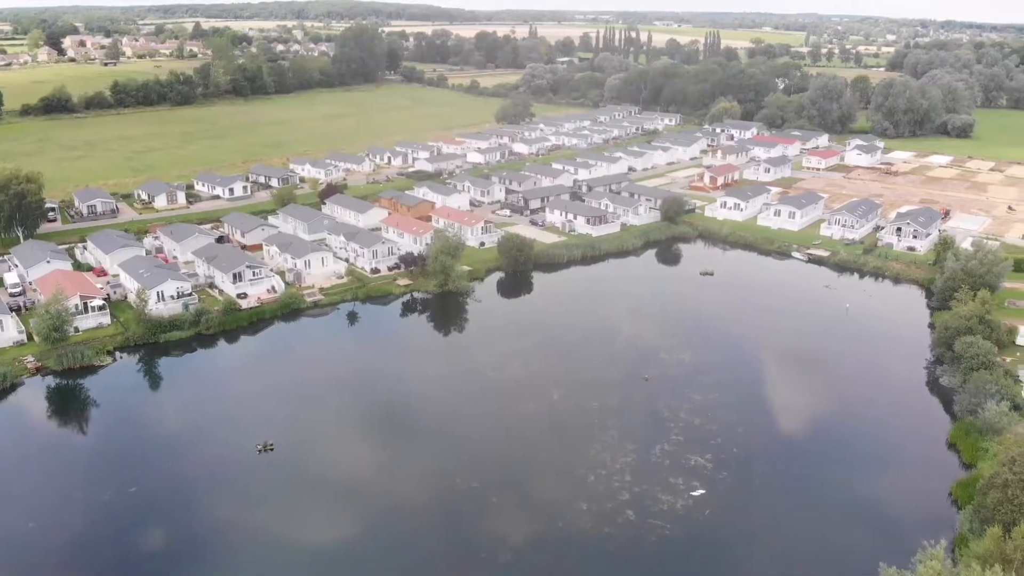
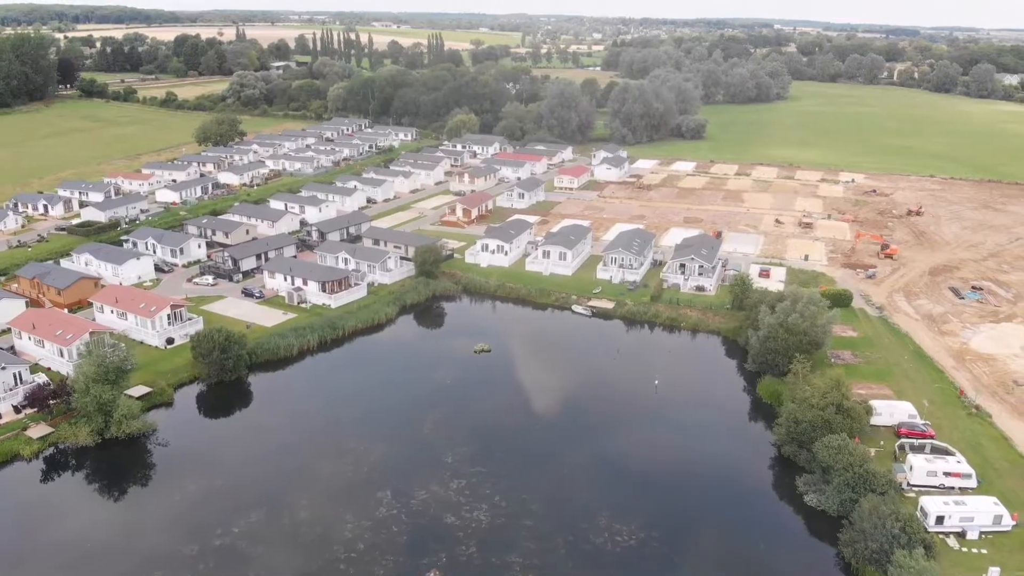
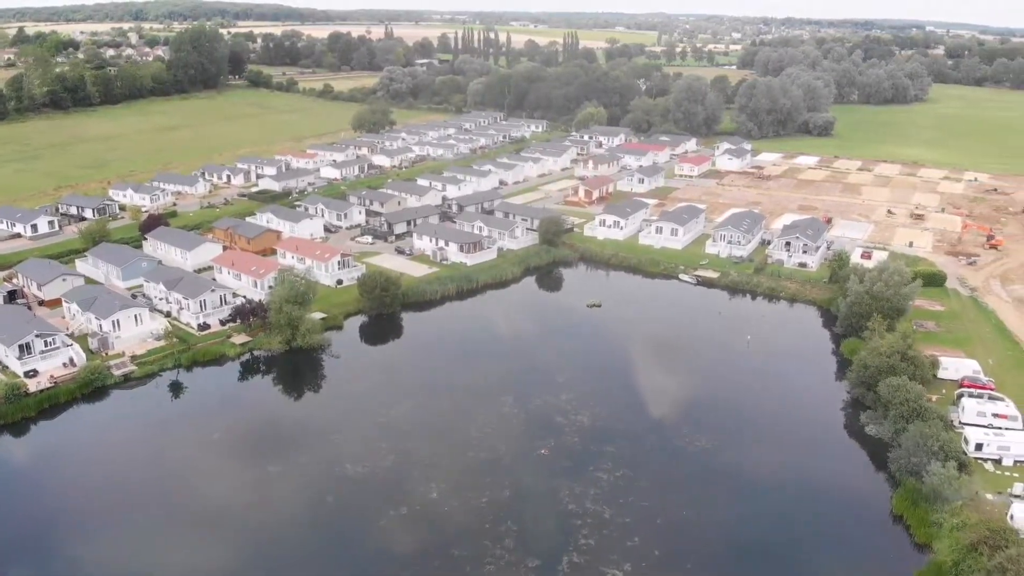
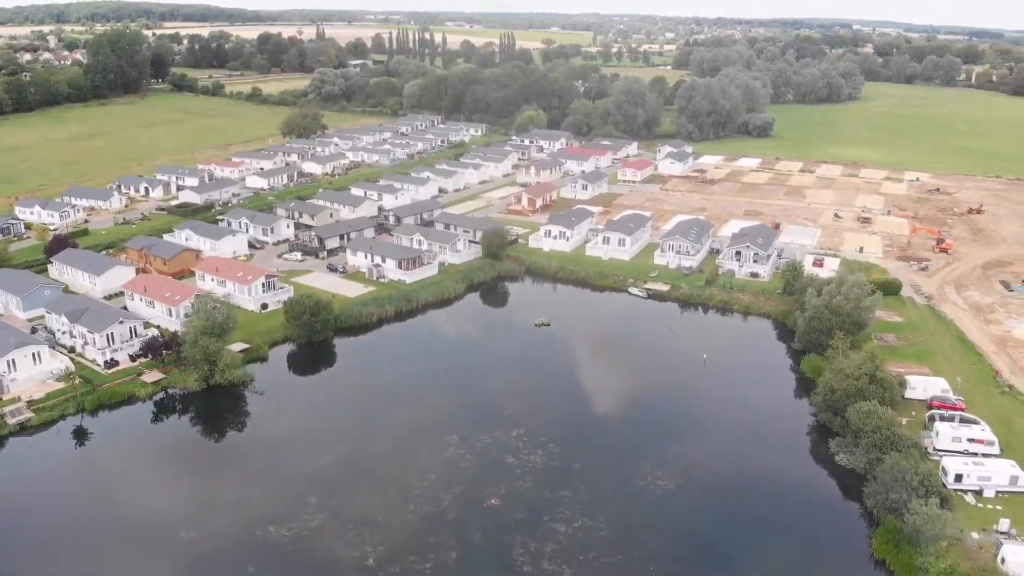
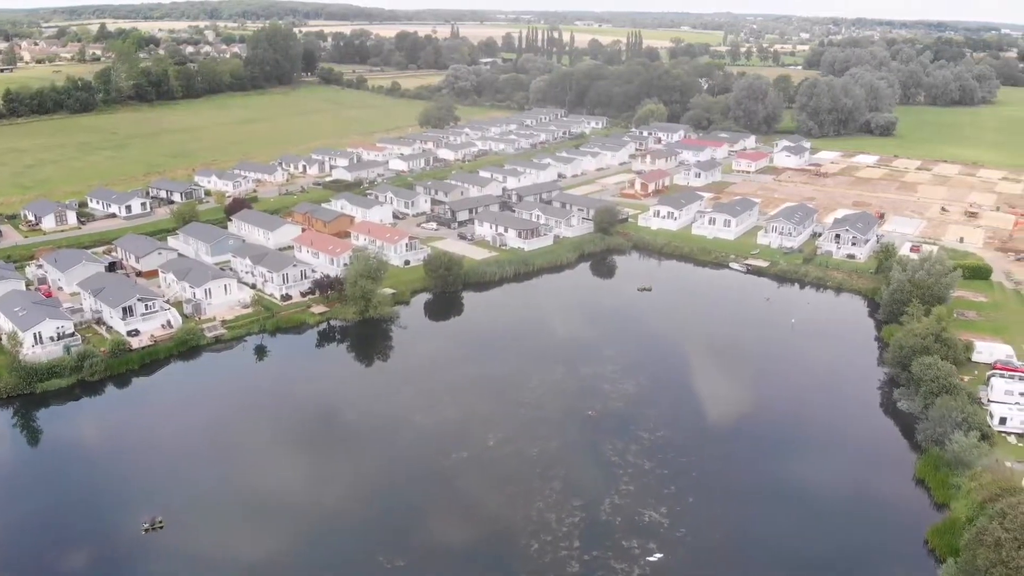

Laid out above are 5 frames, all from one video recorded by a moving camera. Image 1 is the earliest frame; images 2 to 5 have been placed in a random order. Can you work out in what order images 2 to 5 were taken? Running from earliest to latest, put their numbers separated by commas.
5, 3, 4, 2
